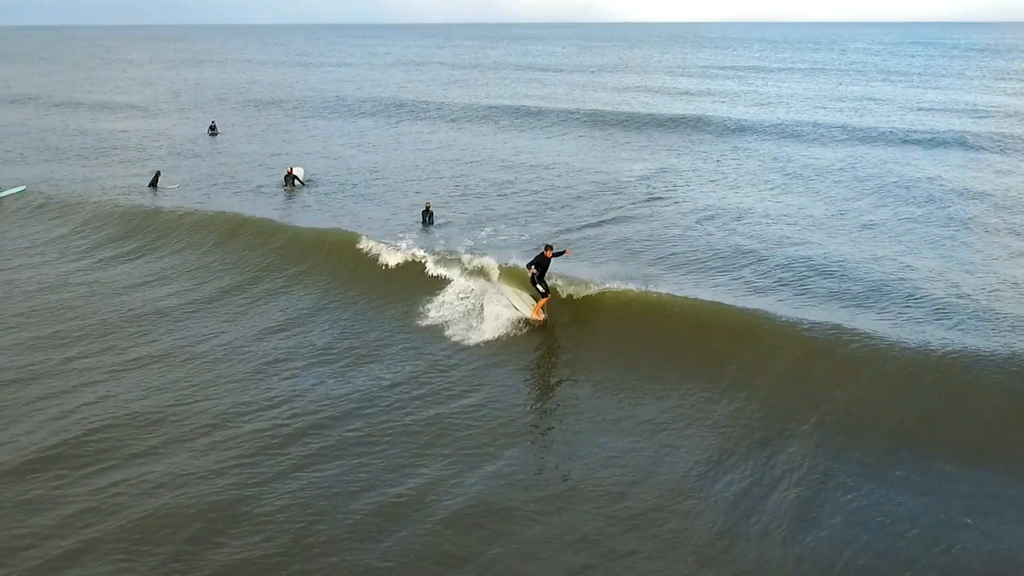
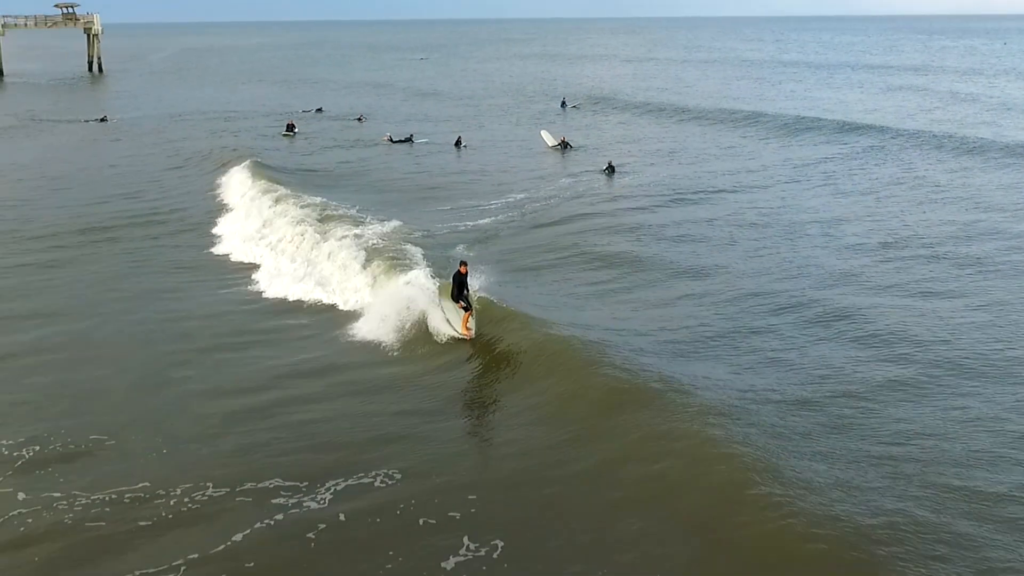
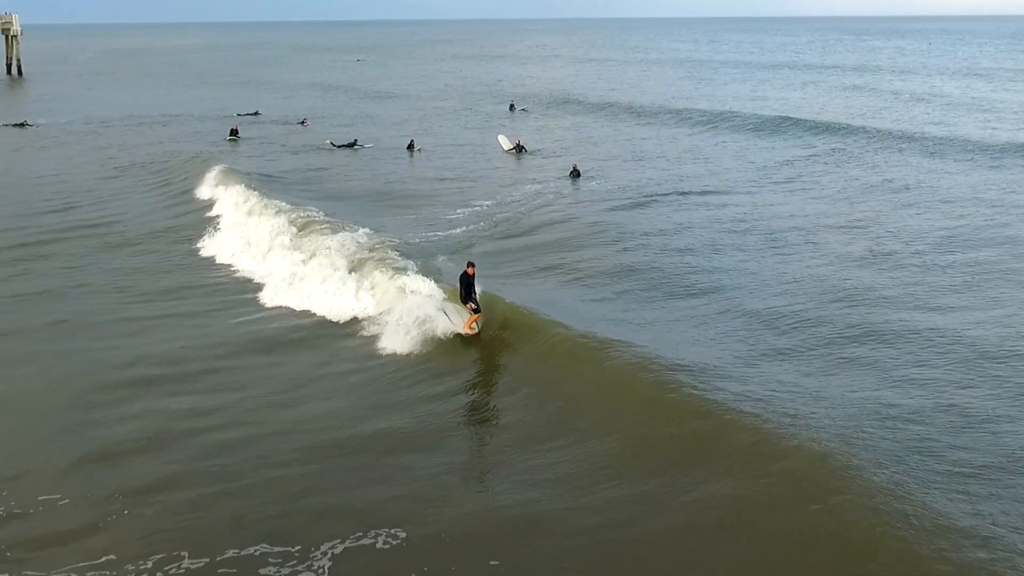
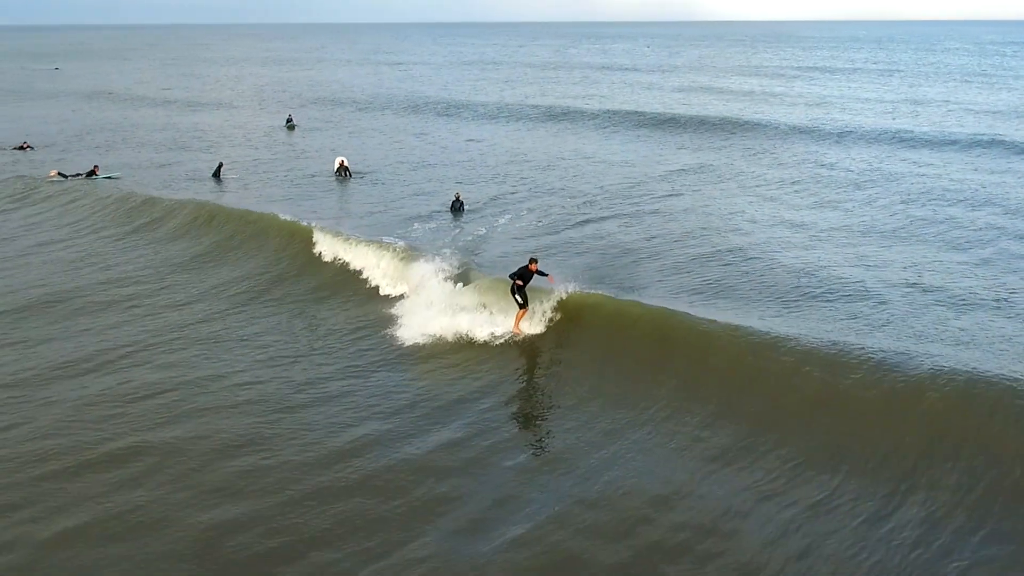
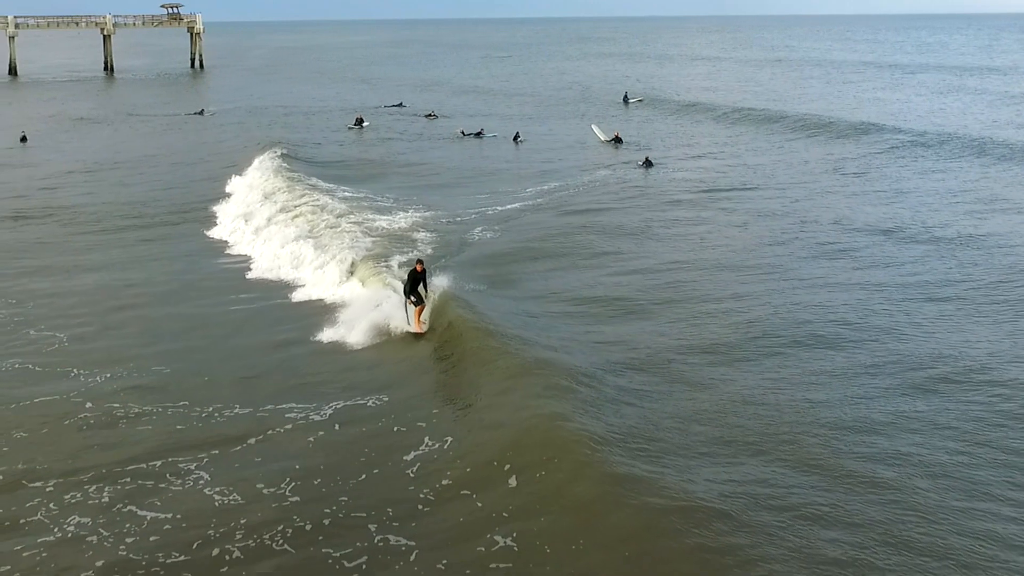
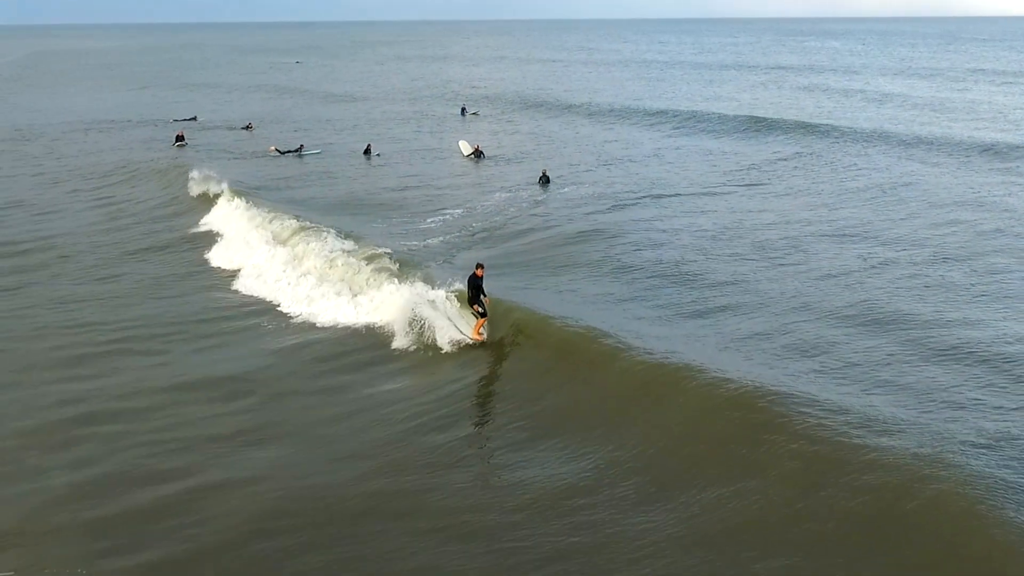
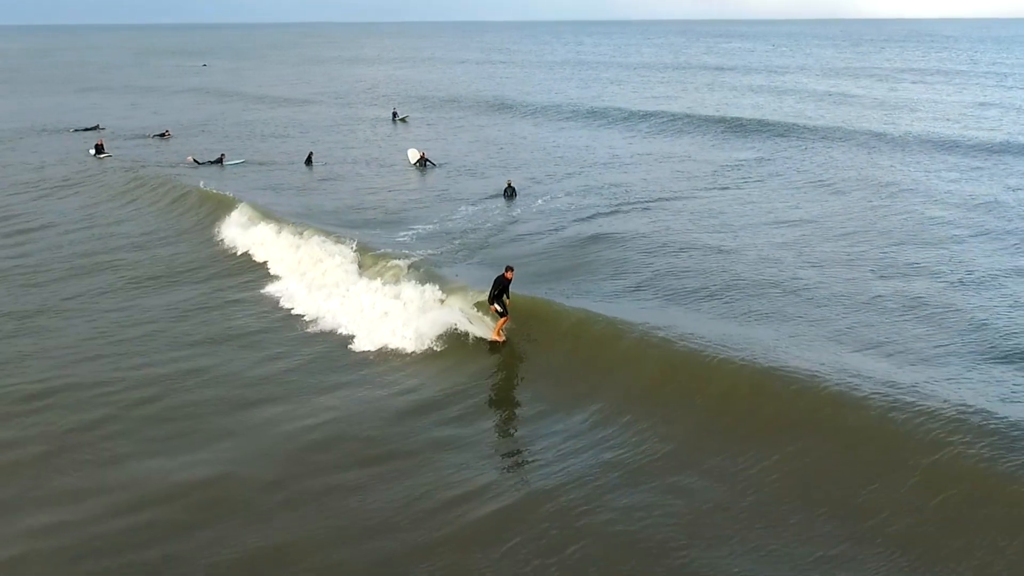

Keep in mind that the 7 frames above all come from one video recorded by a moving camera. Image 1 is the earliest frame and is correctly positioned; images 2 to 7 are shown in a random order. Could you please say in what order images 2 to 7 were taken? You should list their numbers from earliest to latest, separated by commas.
4, 7, 6, 3, 2, 5
